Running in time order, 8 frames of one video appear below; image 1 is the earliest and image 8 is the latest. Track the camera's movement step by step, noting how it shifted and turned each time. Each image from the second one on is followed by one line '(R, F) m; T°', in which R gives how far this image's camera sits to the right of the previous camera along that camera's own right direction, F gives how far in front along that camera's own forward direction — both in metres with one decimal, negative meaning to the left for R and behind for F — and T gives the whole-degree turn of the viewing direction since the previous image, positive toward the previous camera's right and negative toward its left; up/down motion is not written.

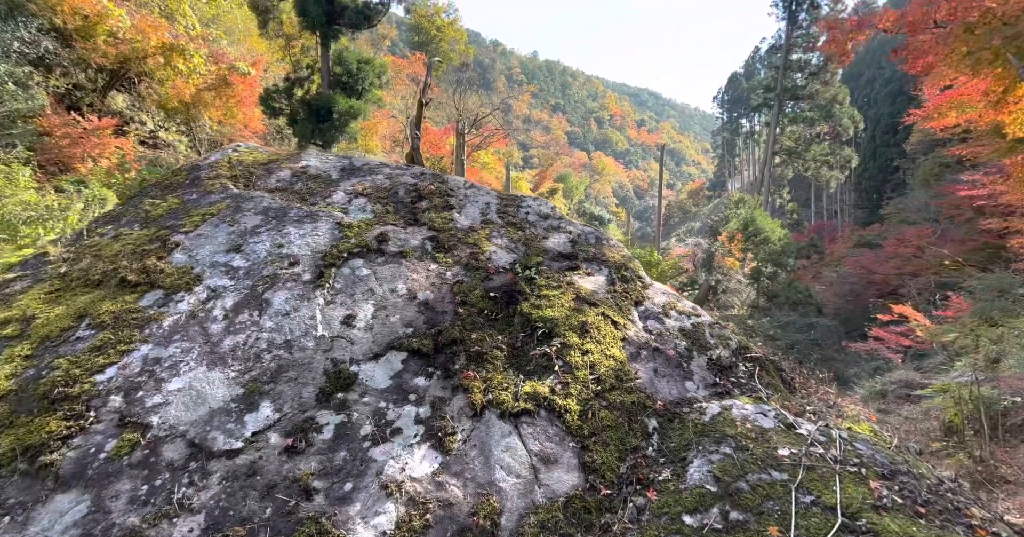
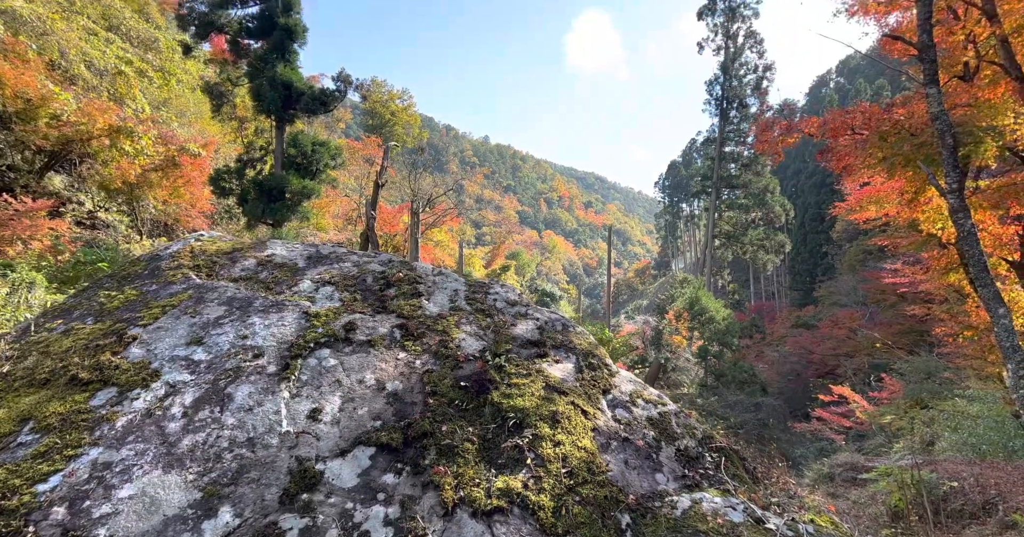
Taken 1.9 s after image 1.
(-0.1, -0.1) m; +5°
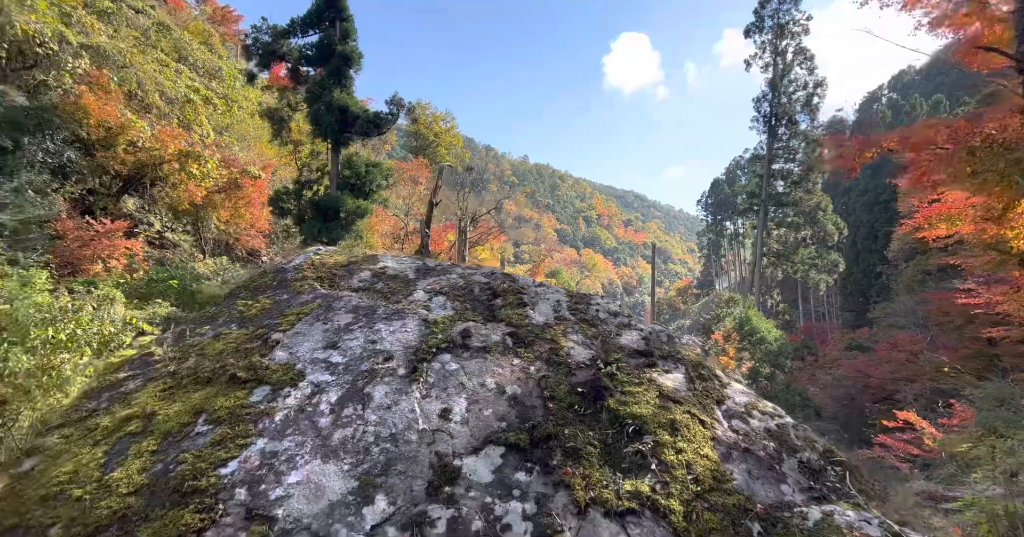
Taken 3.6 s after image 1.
(-0.3, -0.1) m; -4°
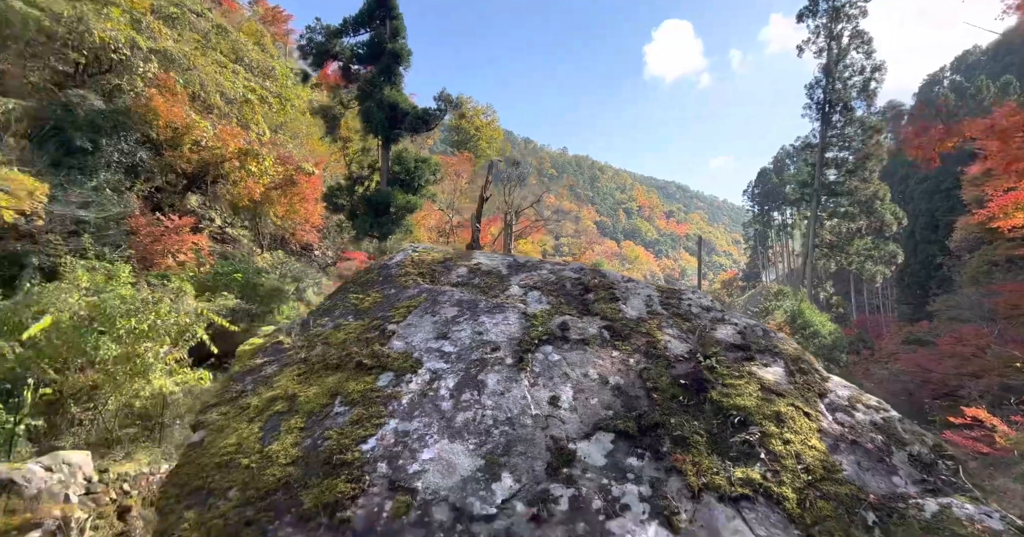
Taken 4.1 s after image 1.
(-0.3, -0.2) m; -4°
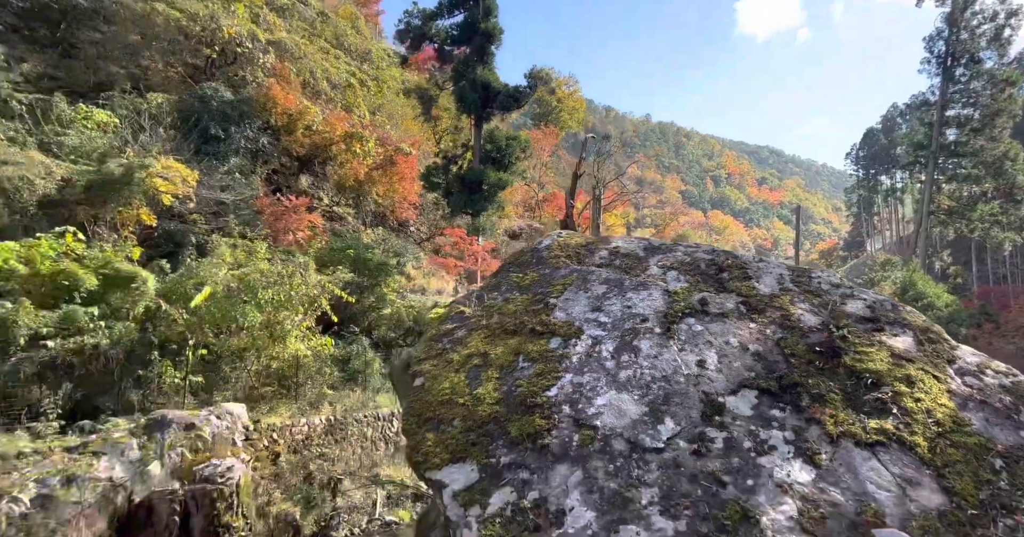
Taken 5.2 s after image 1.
(-0.3, -0.5) m; -8°
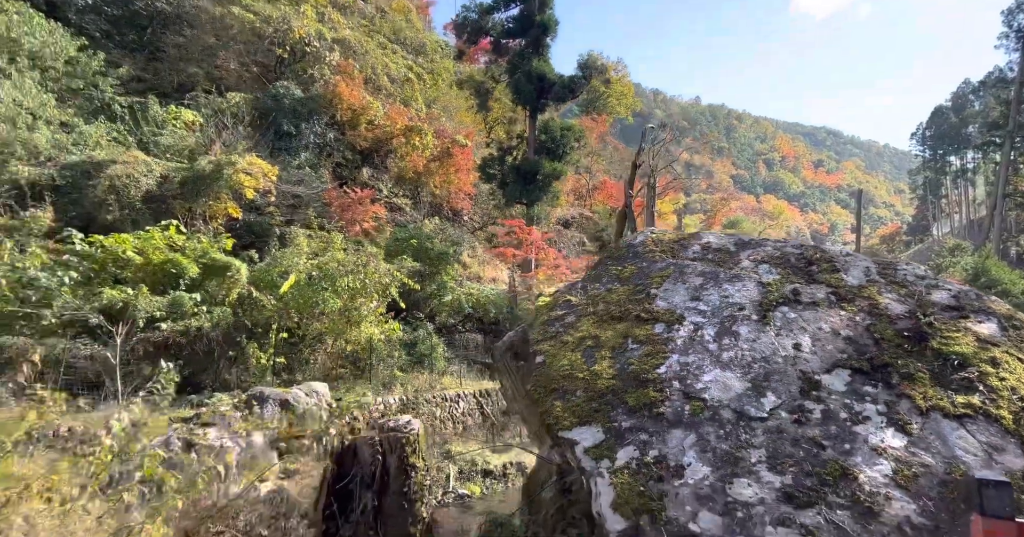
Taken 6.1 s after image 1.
(-0.4, -0.5) m; -5°
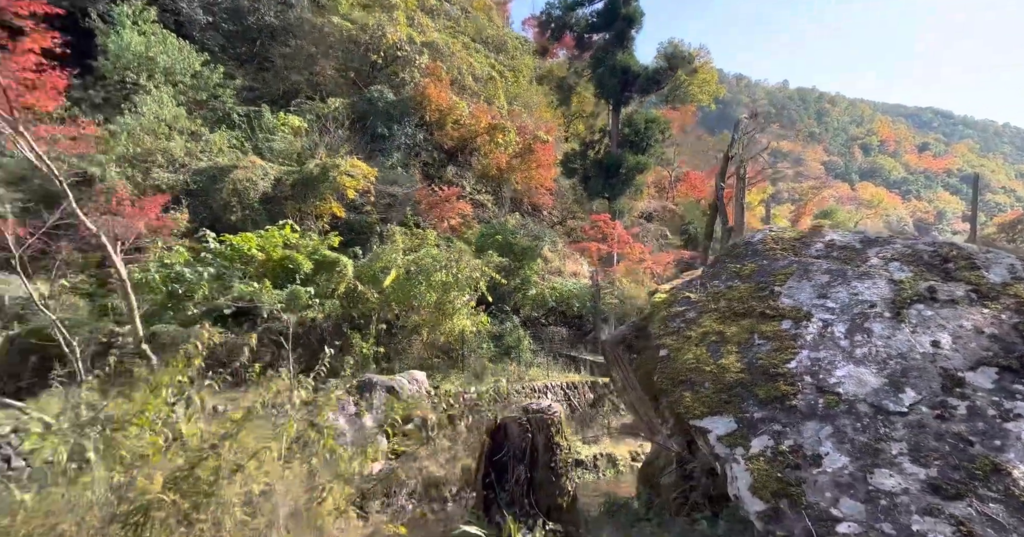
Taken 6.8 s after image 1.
(-0.3, -0.3) m; -7°
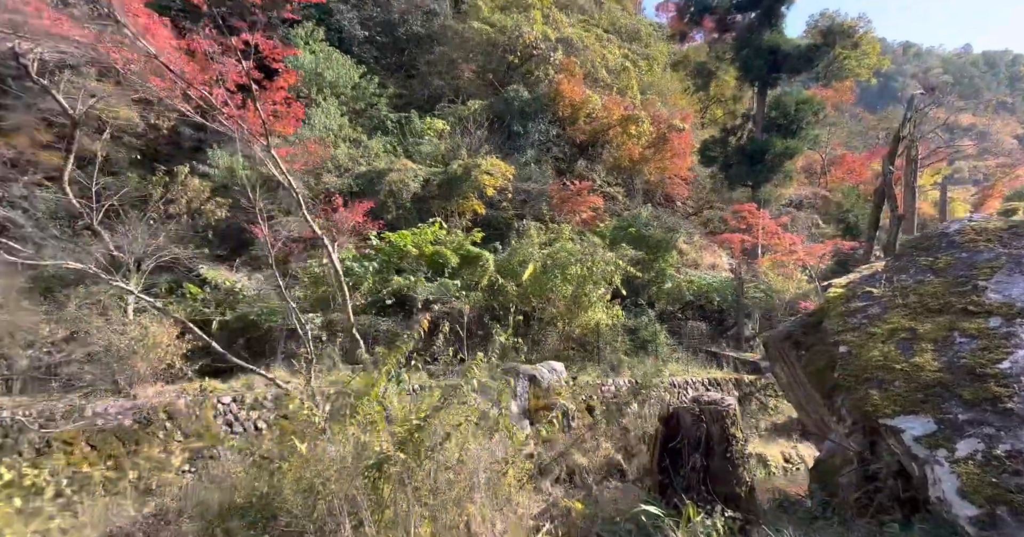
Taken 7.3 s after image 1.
(-0.3, -0.2) m; -13°
